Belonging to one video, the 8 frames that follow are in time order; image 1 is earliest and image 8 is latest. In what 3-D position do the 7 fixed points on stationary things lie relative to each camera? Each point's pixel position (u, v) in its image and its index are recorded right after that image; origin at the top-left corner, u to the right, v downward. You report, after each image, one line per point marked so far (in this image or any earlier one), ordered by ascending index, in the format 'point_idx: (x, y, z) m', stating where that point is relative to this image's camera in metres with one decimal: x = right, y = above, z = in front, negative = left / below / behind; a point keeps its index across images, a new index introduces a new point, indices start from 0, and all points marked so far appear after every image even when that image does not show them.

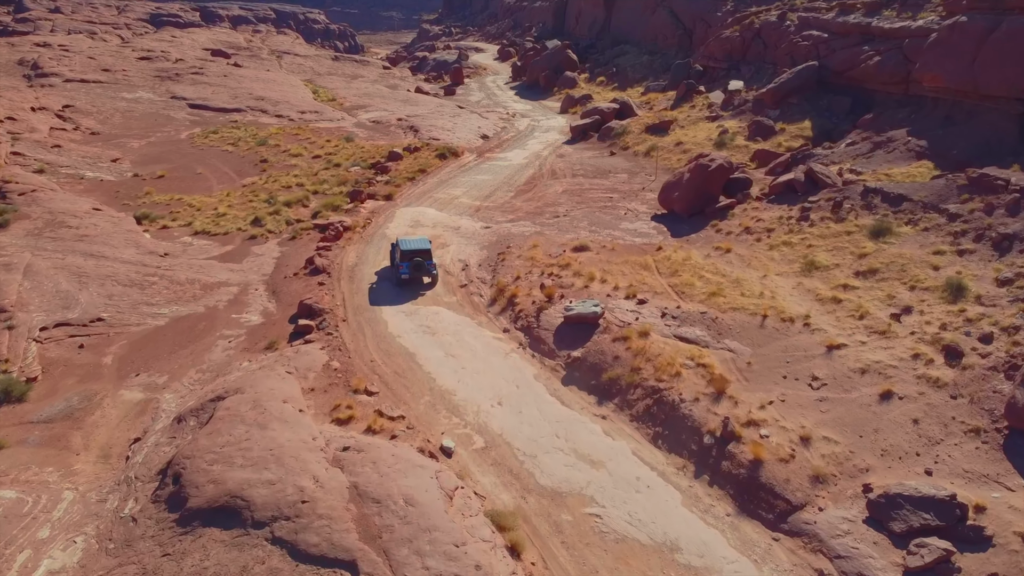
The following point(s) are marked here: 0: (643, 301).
0: (+3.1, -0.3, +19.6) m
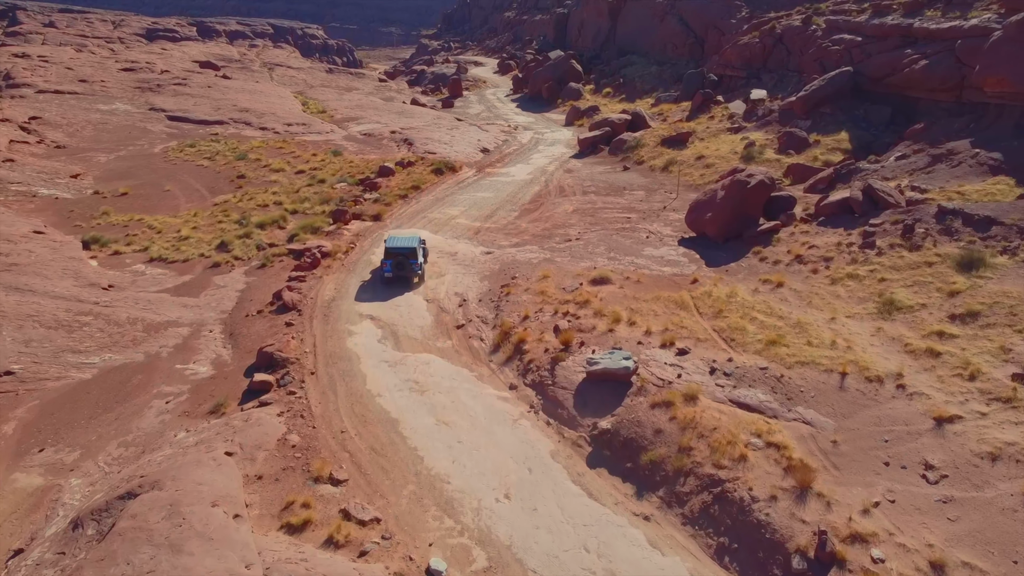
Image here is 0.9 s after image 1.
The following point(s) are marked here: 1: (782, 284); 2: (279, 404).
0: (+3.3, -1.2, +15.7) m
1: (+6.2, +0.1, +18.8) m
2: (-4.3, -2.1, +15.1) m
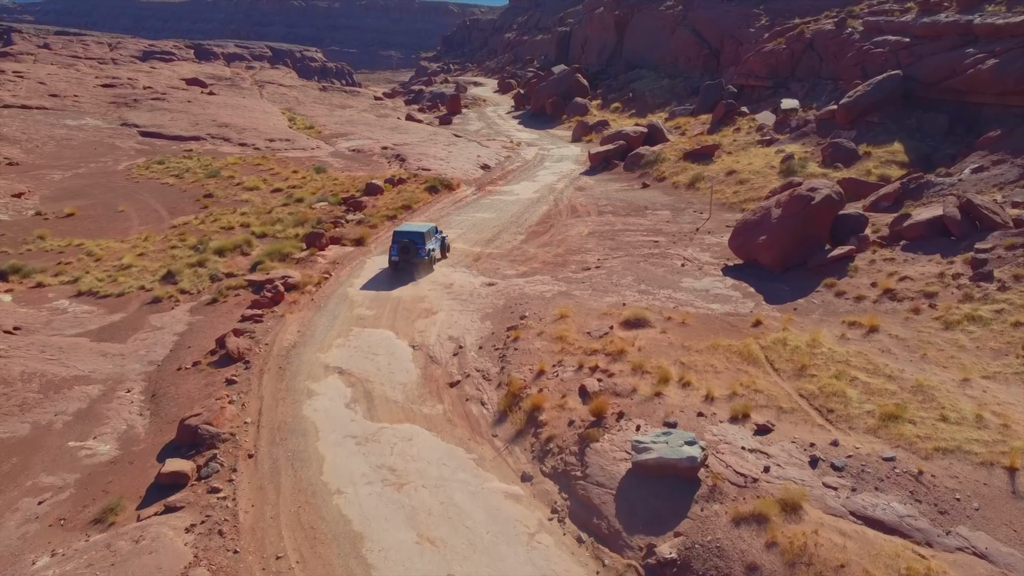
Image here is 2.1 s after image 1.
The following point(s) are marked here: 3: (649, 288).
0: (+3.5, -1.9, +11.2) m
1: (+6.4, -0.7, +14.3) m
2: (-4.1, -2.9, +10.6) m
3: (+3.1, 0.0, +18.8) m
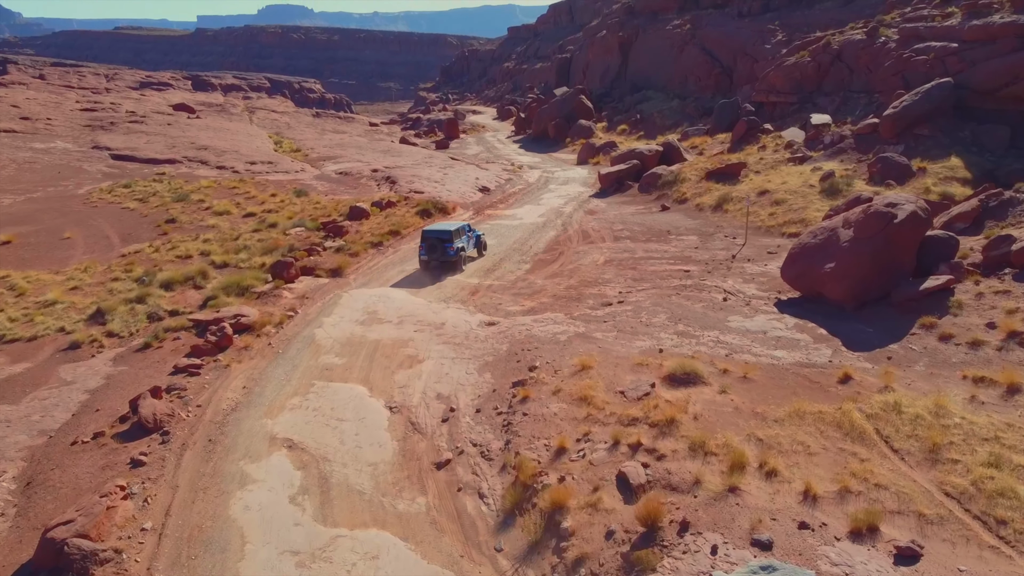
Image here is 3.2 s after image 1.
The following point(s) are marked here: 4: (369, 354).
0: (+3.6, -2.4, +7.4) m
1: (+6.5, -1.3, +10.5) m
2: (-4.0, -3.3, +6.6) m
3: (+3.2, -0.8, +15.0) m
4: (-2.7, -1.2, +15.4) m
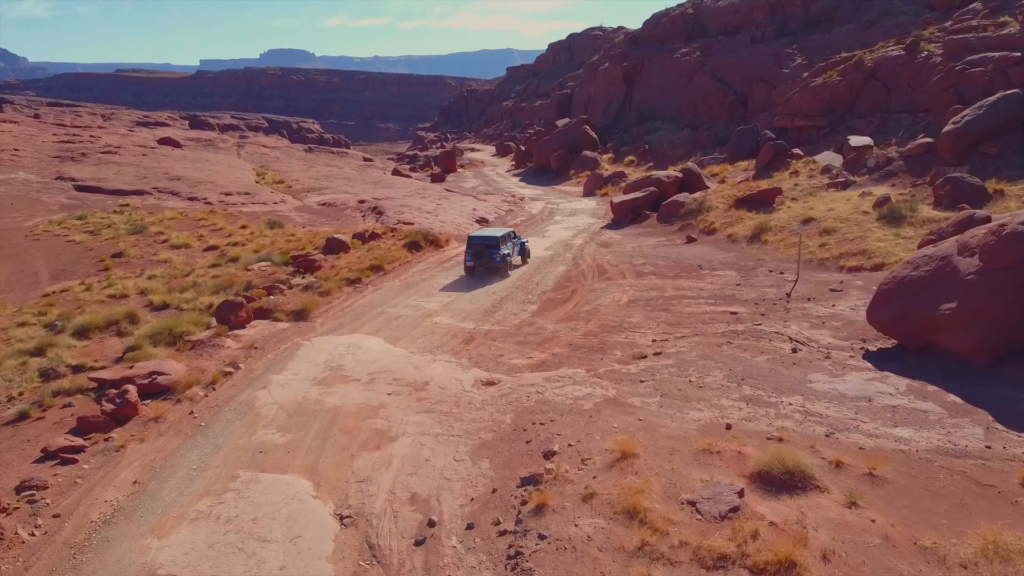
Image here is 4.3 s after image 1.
0: (+3.7, -2.7, +3.2) m
1: (+6.6, -1.7, +6.4) m
2: (-3.9, -3.6, +2.4) m
3: (+3.3, -1.4, +11.0) m
4: (-2.6, -1.9, +11.3) m
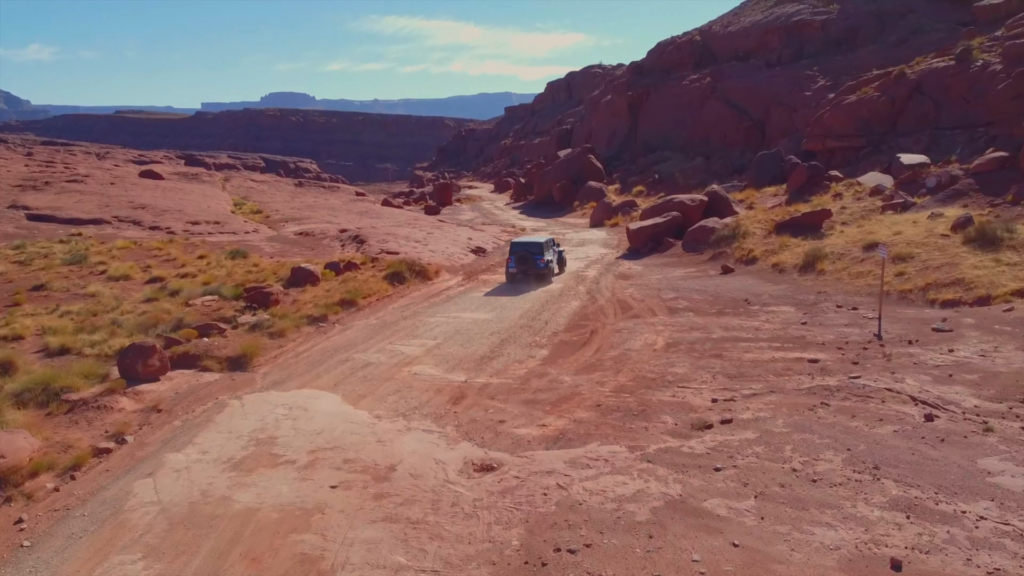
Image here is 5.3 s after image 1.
0: (+3.8, -2.6, -1.0) m
1: (+6.6, -1.8, +2.2) m
2: (-3.8, -3.5, -1.9) m
3: (+3.4, -1.7, +6.7) m
4: (-2.5, -2.3, +7.0) m
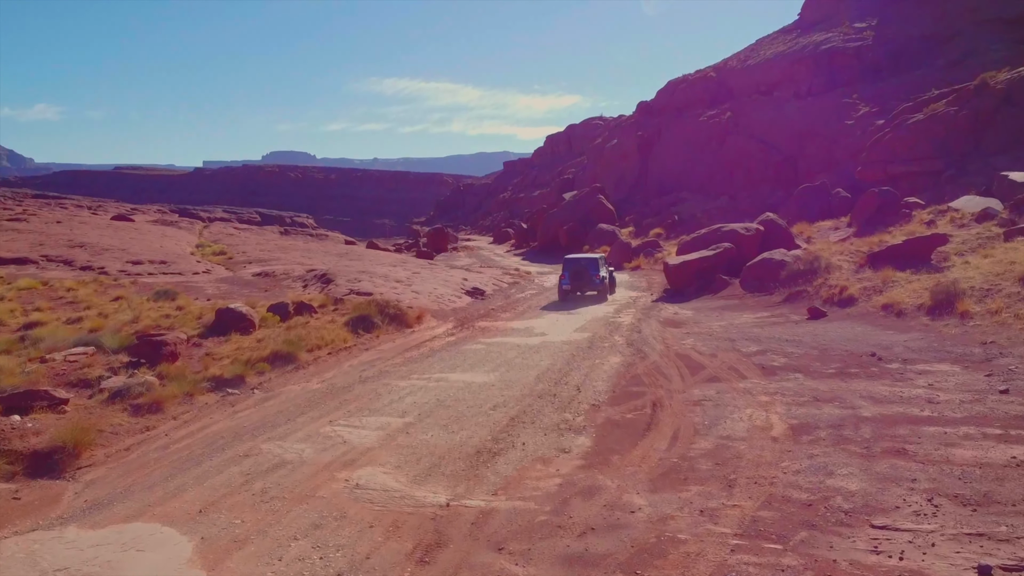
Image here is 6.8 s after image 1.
0: (+4.0, -2.0, -6.9) m
1: (+6.9, -1.4, -3.7) m
2: (-3.6, -2.8, -7.8) m
3: (+3.6, -1.7, +0.9) m
4: (-2.3, -2.2, +1.1) m
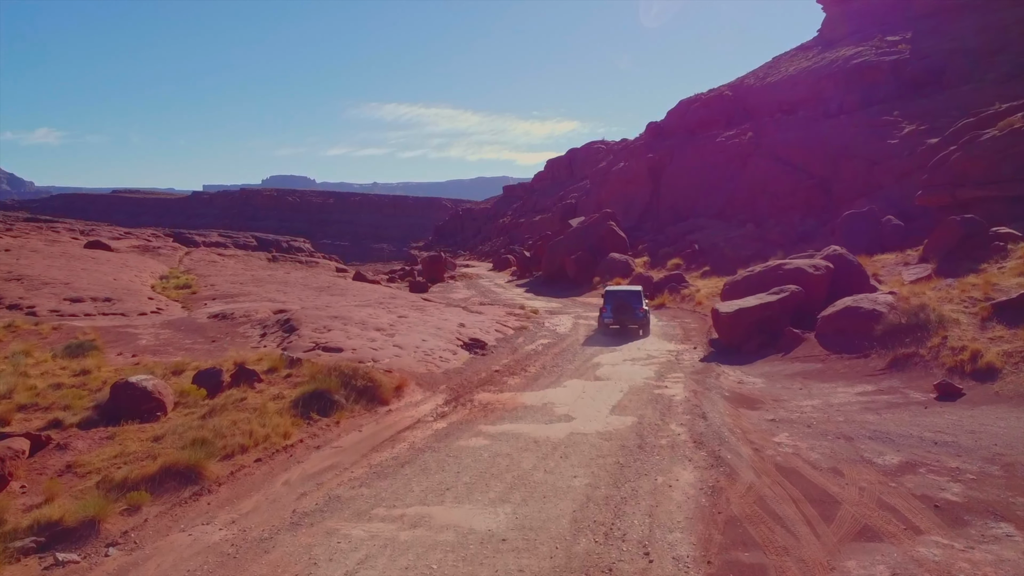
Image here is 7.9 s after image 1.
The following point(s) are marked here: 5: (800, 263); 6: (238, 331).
0: (+4.2, -2.2, -11.3) m
1: (+7.1, -1.8, -8.0) m
2: (-3.4, -3.0, -12.2) m
3: (+3.8, -2.2, -3.4) m
4: (-2.1, -2.7, -3.2) m
5: (+6.1, +0.5, +17.5) m
6: (-6.5, -1.1, +19.0) m
